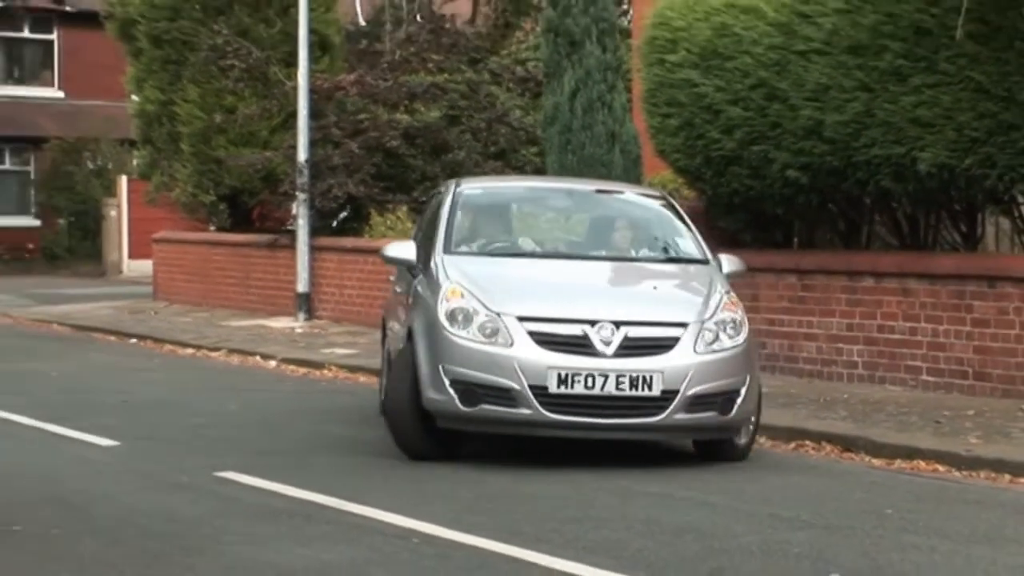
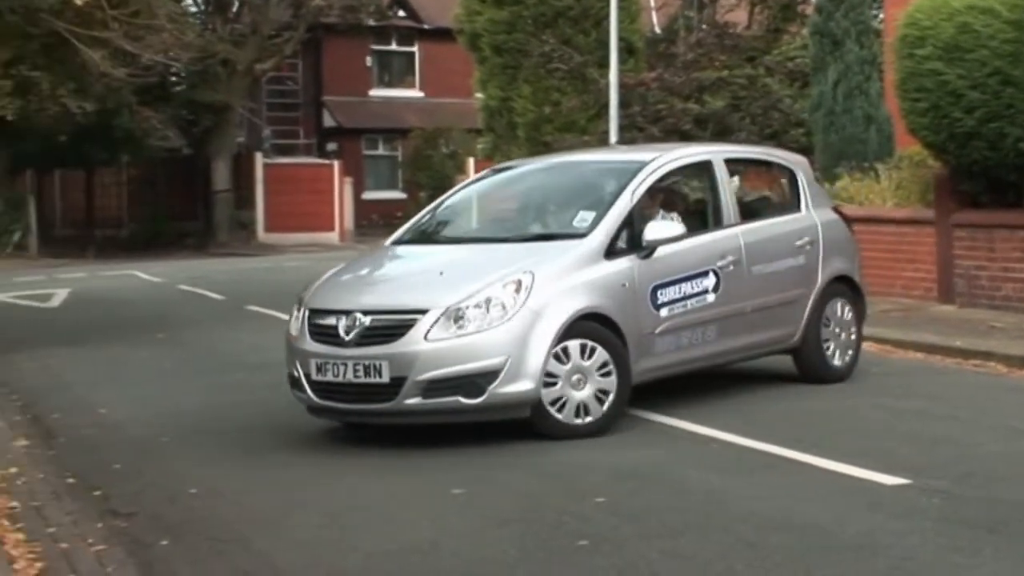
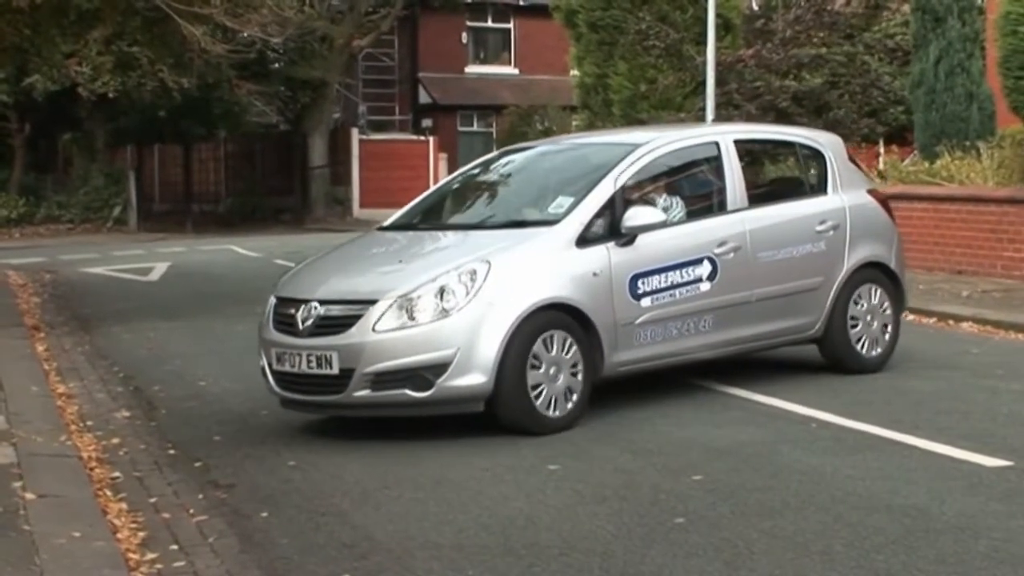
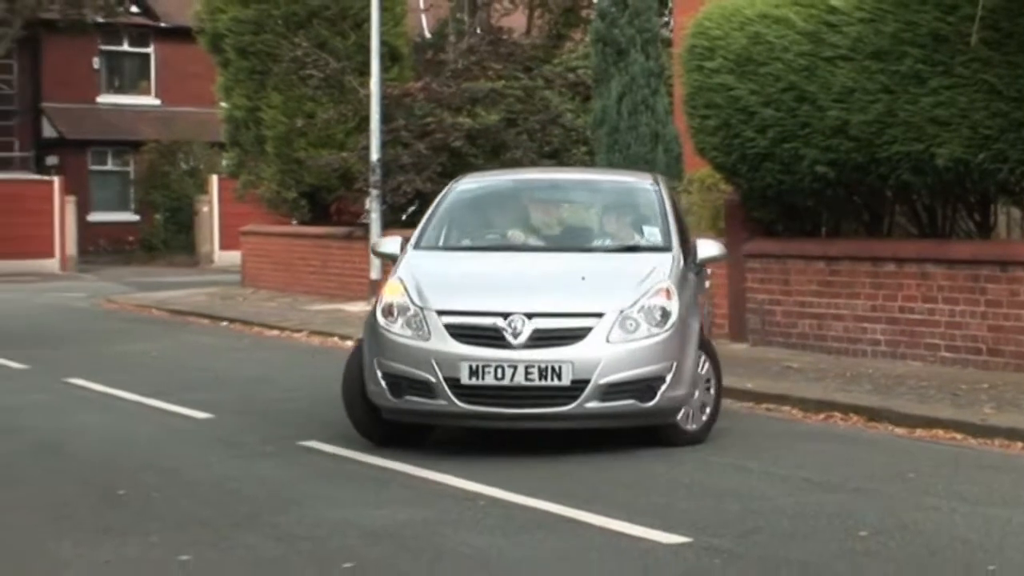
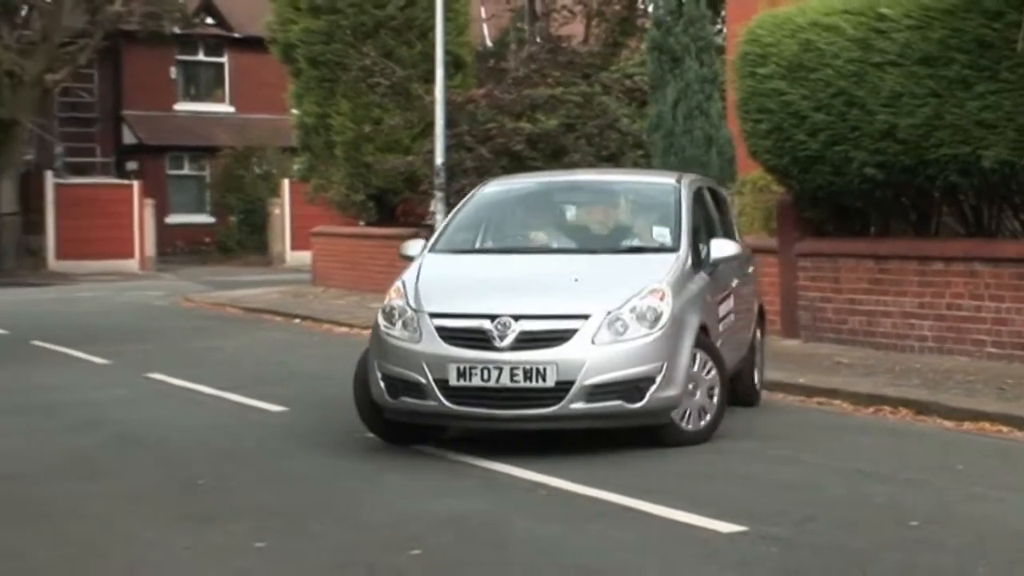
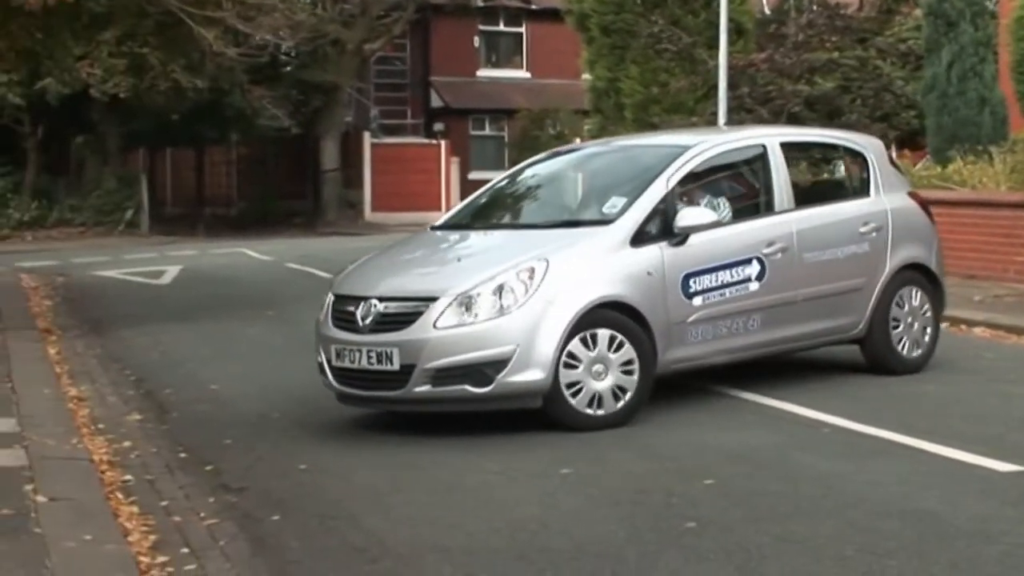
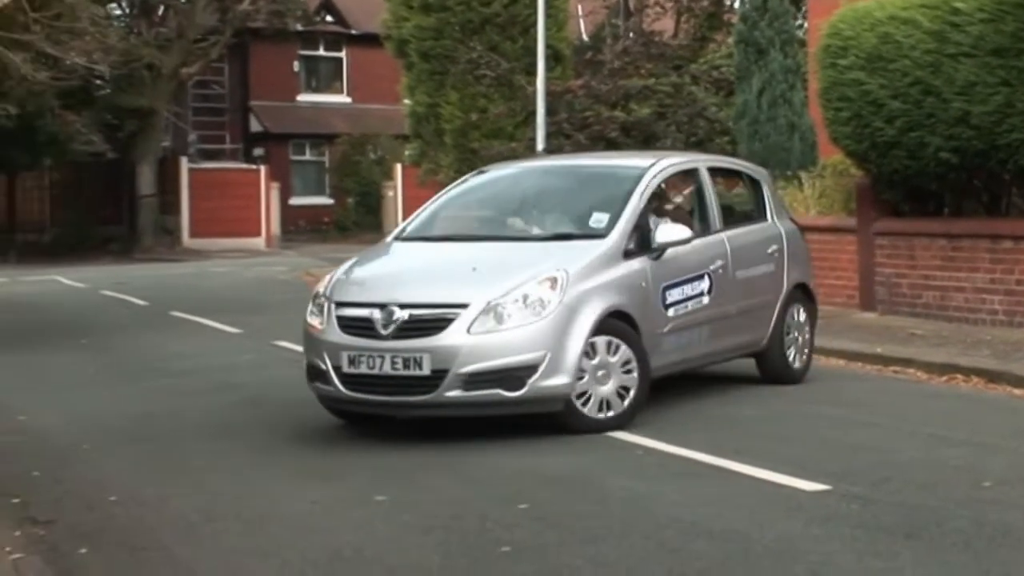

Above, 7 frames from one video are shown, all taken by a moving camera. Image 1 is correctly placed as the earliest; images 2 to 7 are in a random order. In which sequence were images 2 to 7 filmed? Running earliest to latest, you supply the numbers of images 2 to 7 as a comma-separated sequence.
4, 5, 7, 2, 6, 3
